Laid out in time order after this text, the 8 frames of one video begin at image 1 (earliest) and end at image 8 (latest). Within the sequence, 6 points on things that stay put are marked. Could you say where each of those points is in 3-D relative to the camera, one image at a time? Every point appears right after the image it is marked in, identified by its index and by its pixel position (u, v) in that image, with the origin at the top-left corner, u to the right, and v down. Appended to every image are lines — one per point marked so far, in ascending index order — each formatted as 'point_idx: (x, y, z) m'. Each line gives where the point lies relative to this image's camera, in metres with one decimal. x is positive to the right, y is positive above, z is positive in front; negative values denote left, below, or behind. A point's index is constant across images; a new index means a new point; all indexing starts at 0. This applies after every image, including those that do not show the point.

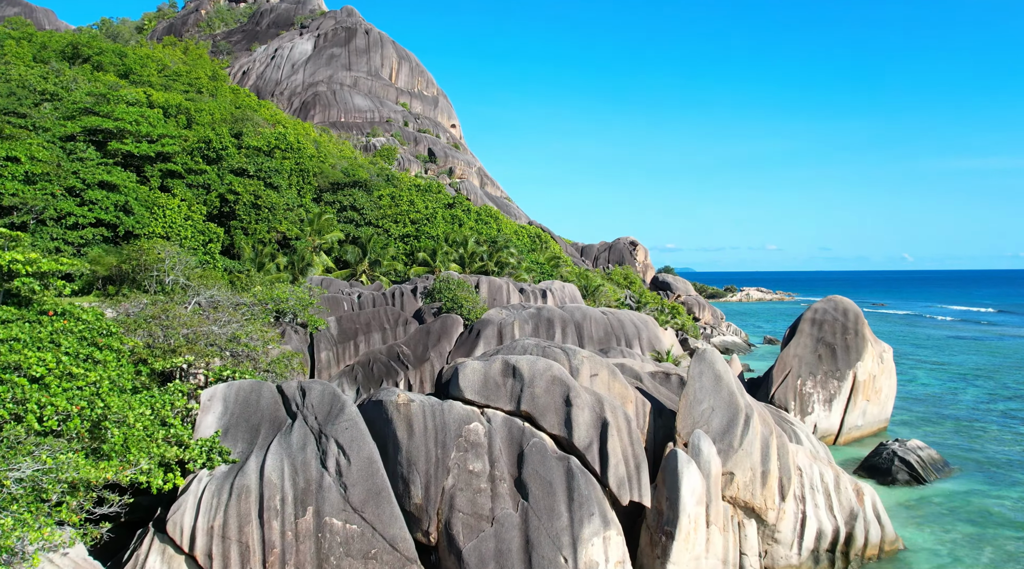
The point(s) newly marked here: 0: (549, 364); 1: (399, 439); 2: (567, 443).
0: (+0.8, -1.8, +17.7) m
1: (-2.4, -3.3, +16.7) m
2: (+1.2, -3.5, +17.4) m
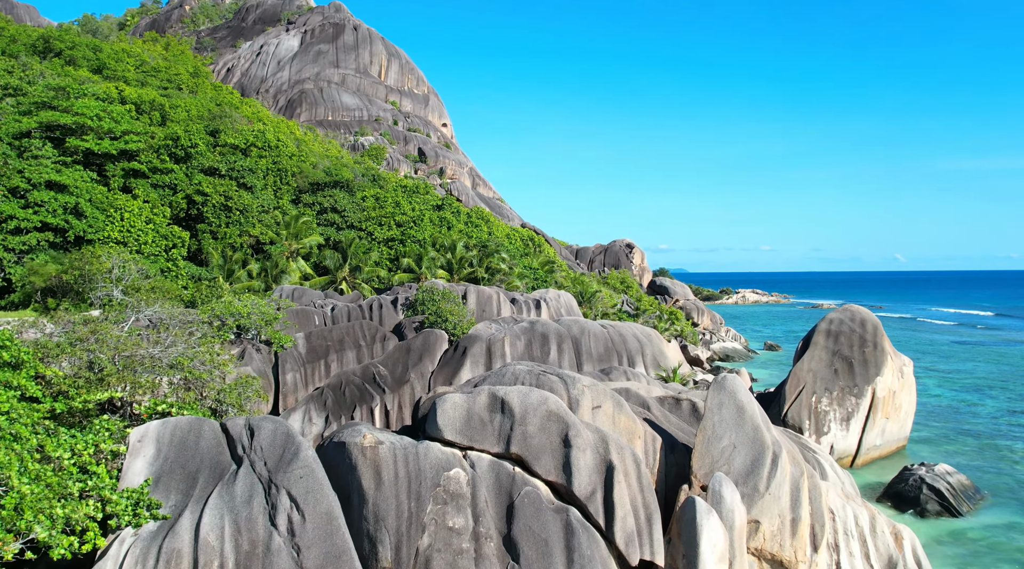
0: (+0.6, -2.1, +15.0) m
1: (-2.6, -3.6, +14.0) m
2: (+1.0, -3.8, +14.7) m
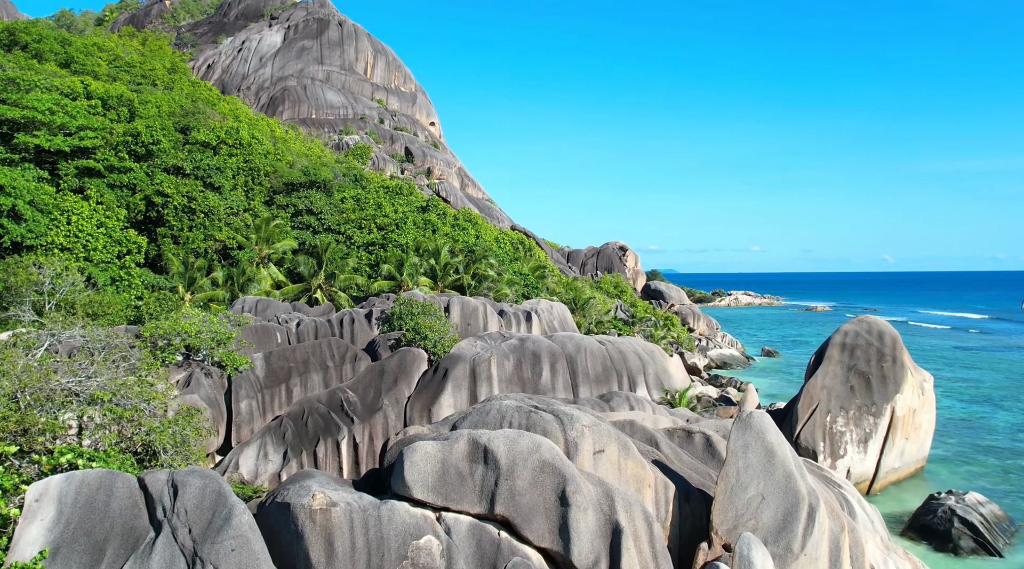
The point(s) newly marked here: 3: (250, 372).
0: (+0.4, -2.5, +12.3) m
1: (-2.8, -4.0, +11.2) m
2: (+0.8, -4.2, +12.0) m
3: (-6.5, -2.2, +19.8) m
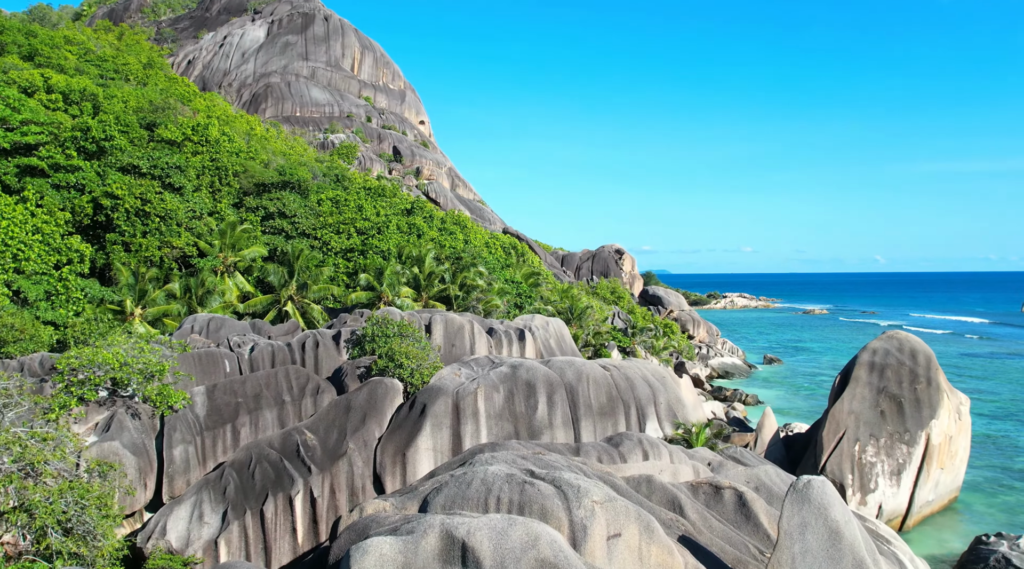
0: (+0.2, -2.9, +9.1) m
1: (-3.0, -4.4, +8.0) m
2: (+0.6, -4.6, +8.8) m
3: (-6.7, -2.6, +16.5) m
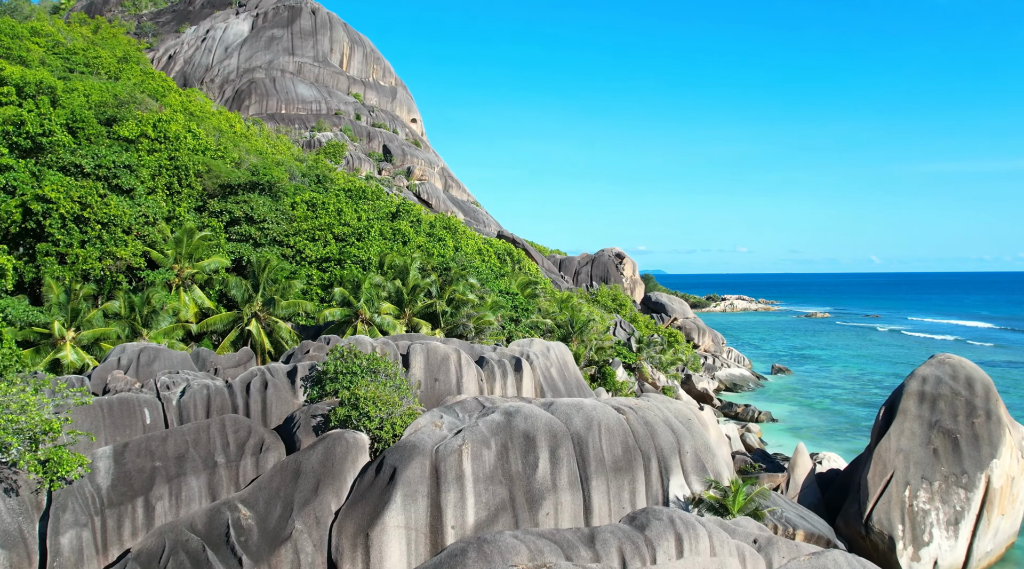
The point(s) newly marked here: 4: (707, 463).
0: (+0.2, -3.4, +5.4) m
1: (-3.0, -4.9, +4.3) m
2: (+0.6, -5.1, +5.1) m
3: (-6.8, -3.2, +12.8) m
4: (+4.3, -3.9, +17.6) m
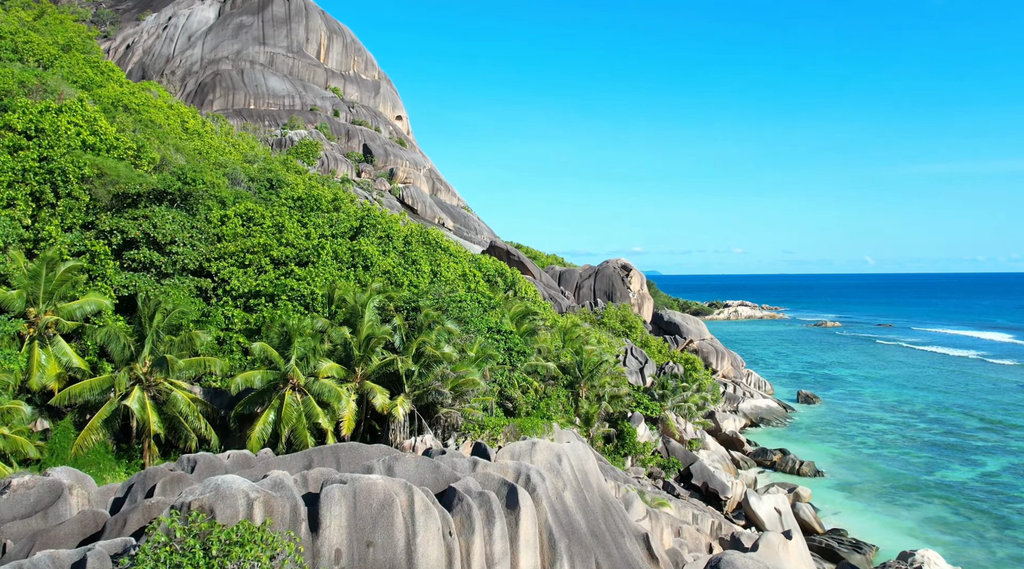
0: (+0.1, -4.7, -2.7) m
1: (-3.1, -6.2, -3.8) m
2: (+0.5, -6.4, -3.0) m
3: (-7.0, -4.4, +4.7) m
4: (+4.2, -5.2, +9.5) m
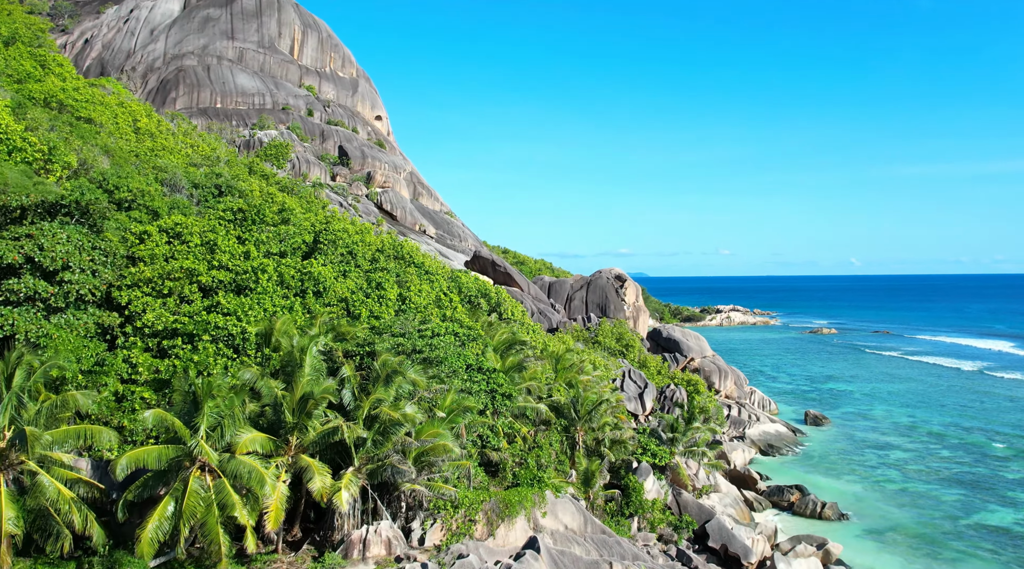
0: (+0.1, -5.5, -7.5) m
1: (-3.1, -7.0, -8.6) m
2: (+0.5, -7.2, -7.7) m
3: (-7.1, -5.3, -0.2) m
4: (+4.0, -6.1, +4.8) m
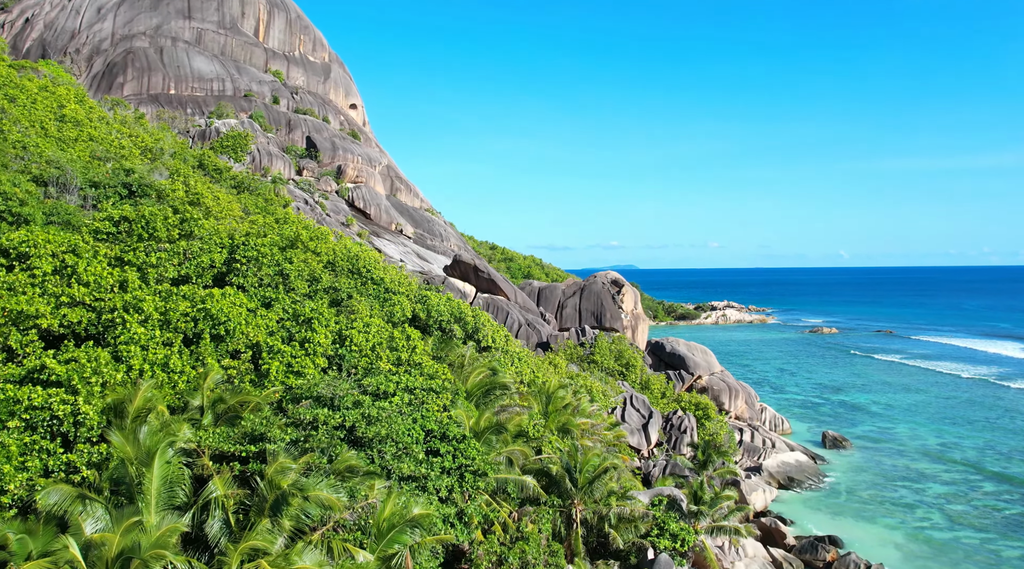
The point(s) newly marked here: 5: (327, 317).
0: (-0.1, -6.7, -13.7) m
1: (-3.2, -8.2, -14.9) m
2: (+0.3, -8.4, -14.0) m
3: (-7.3, -6.4, -6.5) m
4: (+3.7, -7.1, -1.4) m
5: (-4.5, -1.0, +19.7) m
